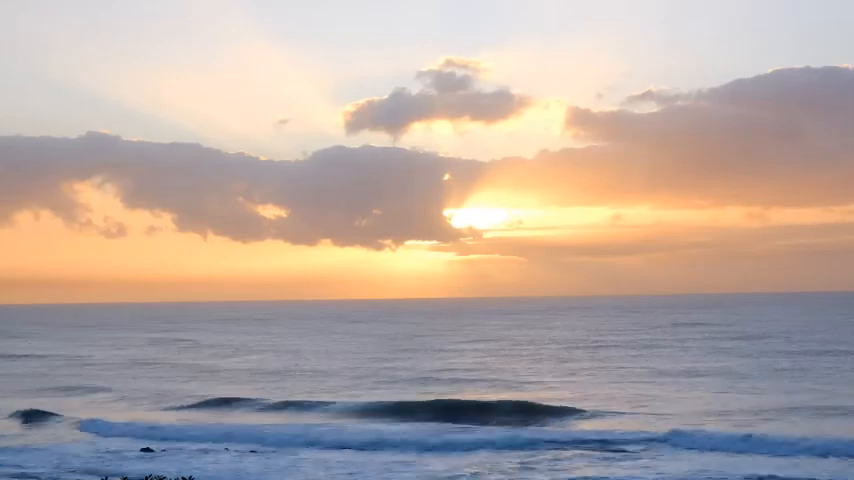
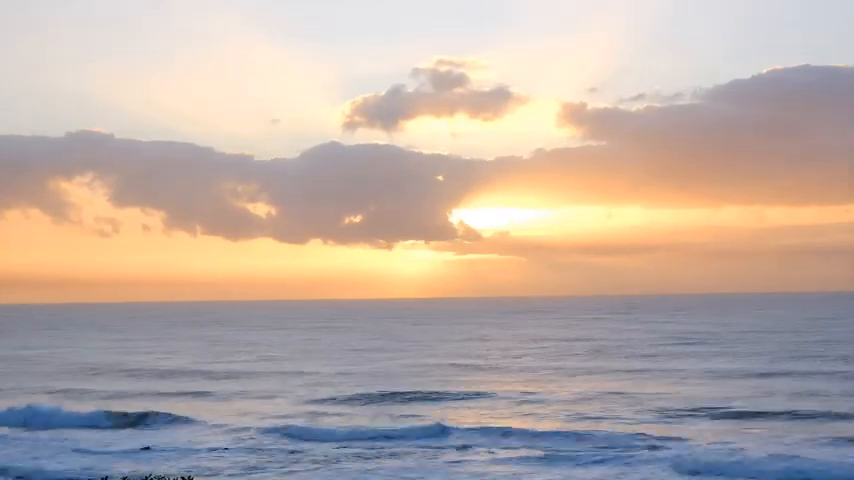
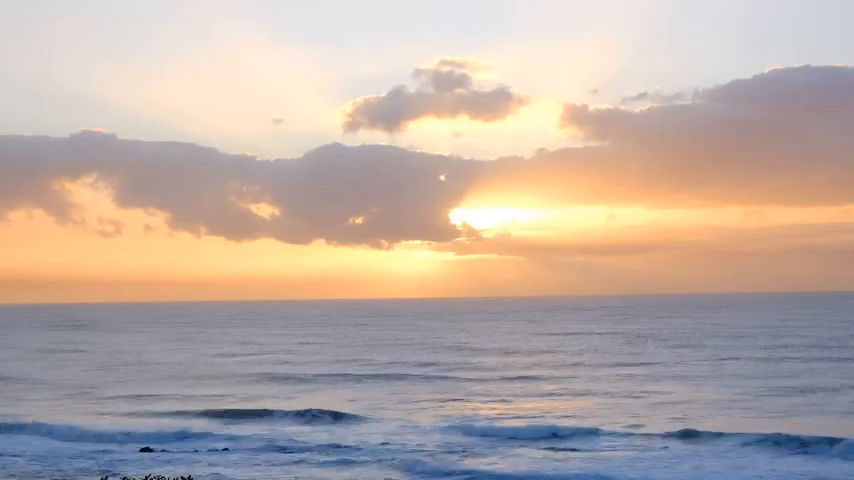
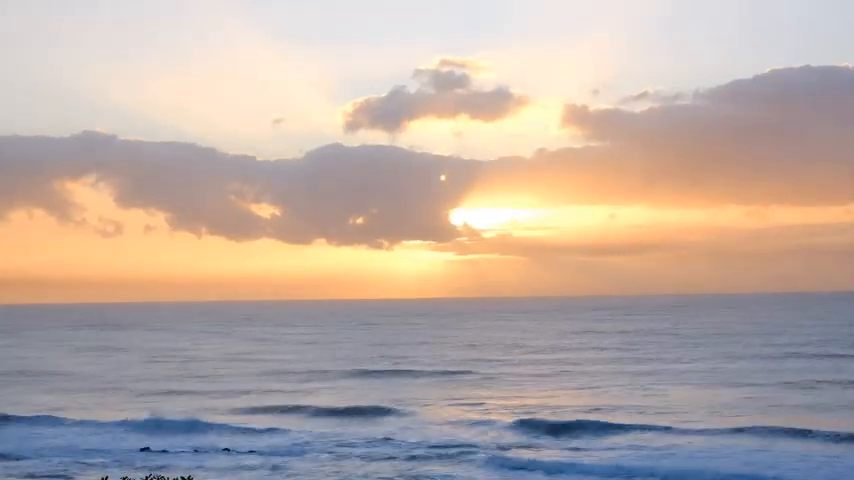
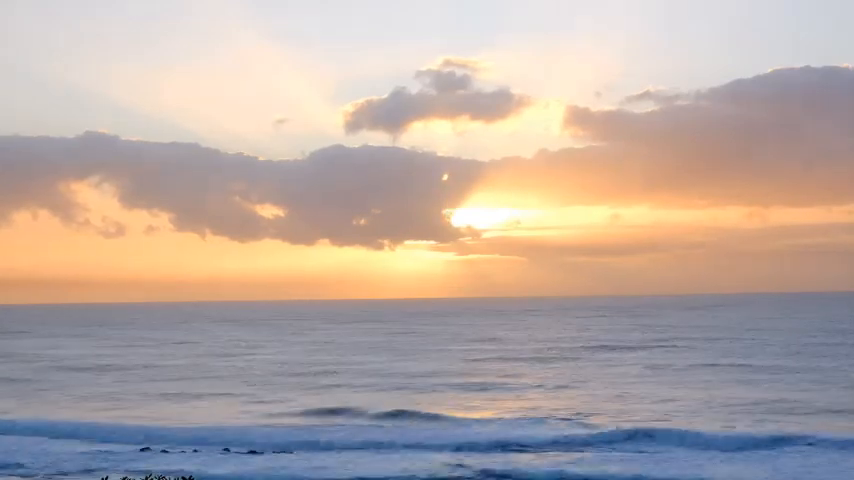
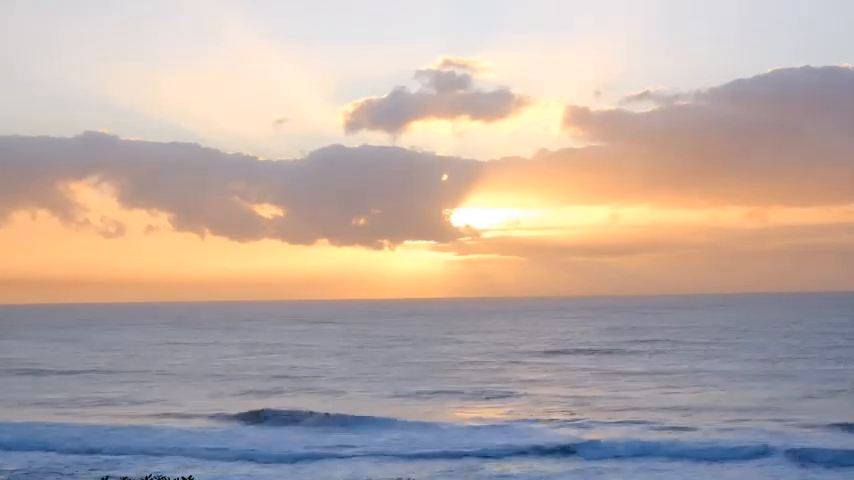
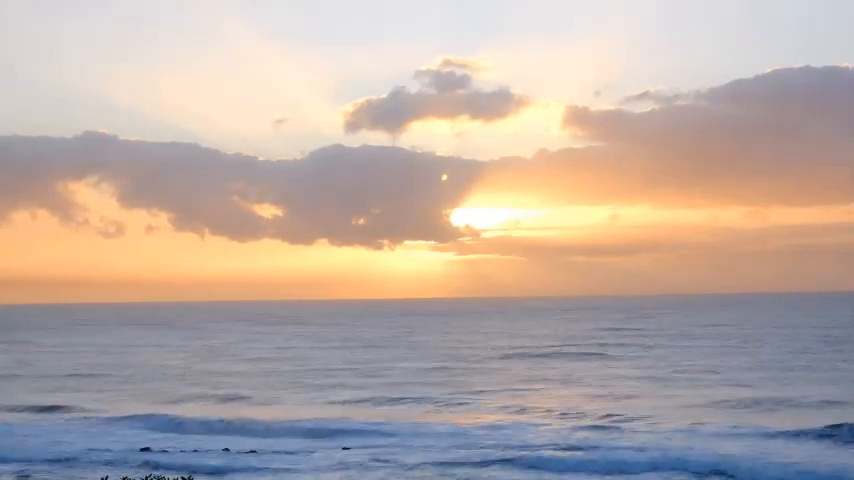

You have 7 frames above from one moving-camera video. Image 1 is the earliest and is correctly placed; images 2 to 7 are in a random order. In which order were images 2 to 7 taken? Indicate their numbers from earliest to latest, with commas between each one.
5, 6, 7, 4, 3, 2
